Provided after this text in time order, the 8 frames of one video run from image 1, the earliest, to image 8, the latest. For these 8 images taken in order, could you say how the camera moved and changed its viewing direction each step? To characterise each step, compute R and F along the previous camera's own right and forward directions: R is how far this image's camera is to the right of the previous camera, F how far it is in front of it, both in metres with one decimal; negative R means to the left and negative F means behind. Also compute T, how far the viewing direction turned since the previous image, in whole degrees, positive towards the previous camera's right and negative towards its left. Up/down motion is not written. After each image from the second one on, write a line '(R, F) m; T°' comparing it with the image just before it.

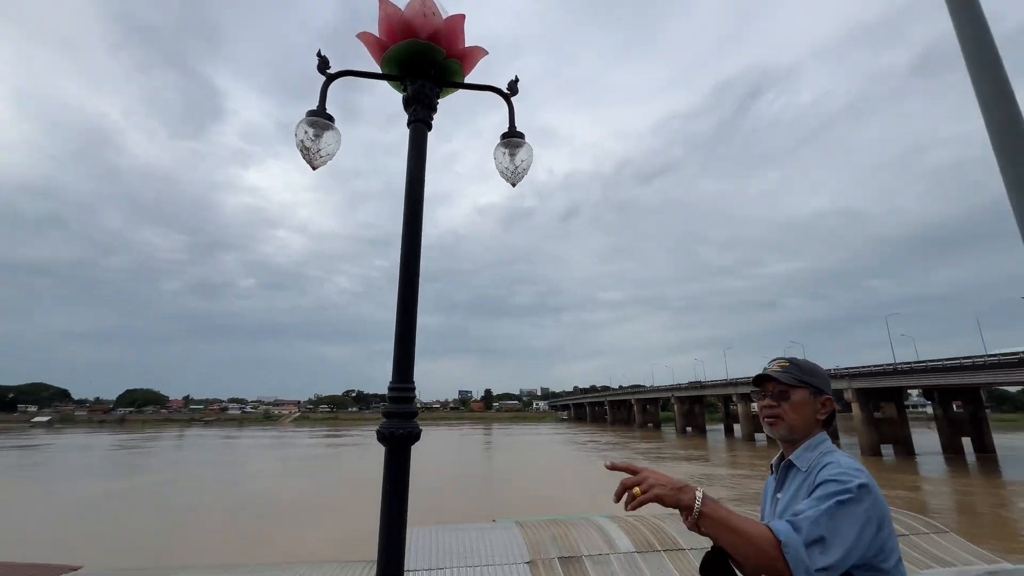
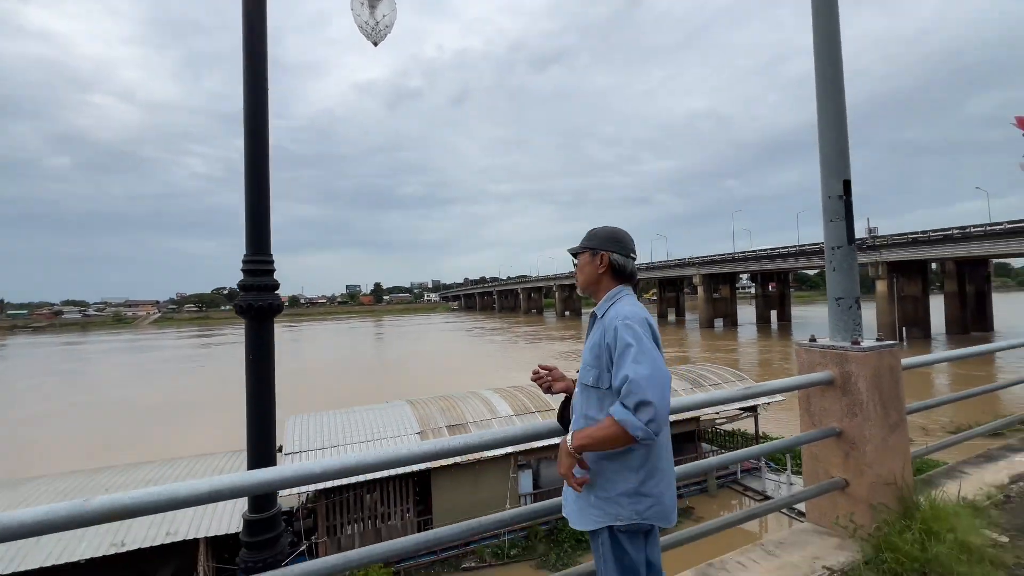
(+0.1, -0.1) m; +14°
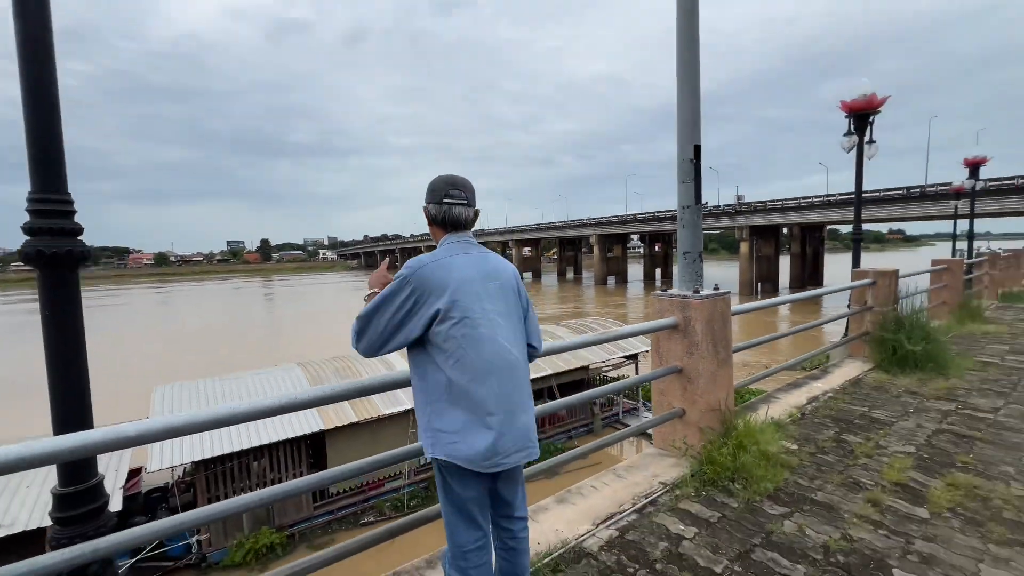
(+1.2, -0.5) m; -5°
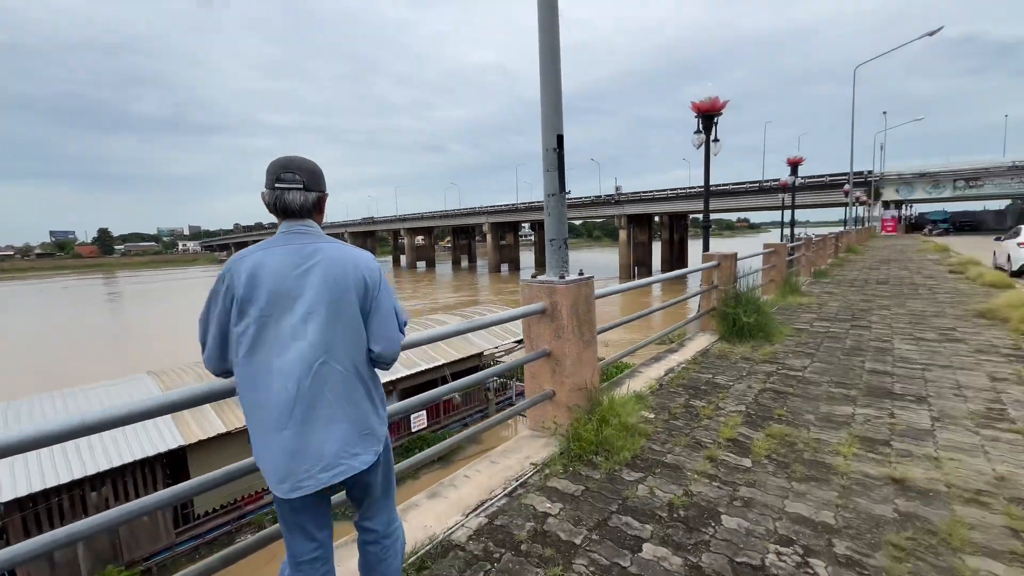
(+0.2, +0.1) m; +13°
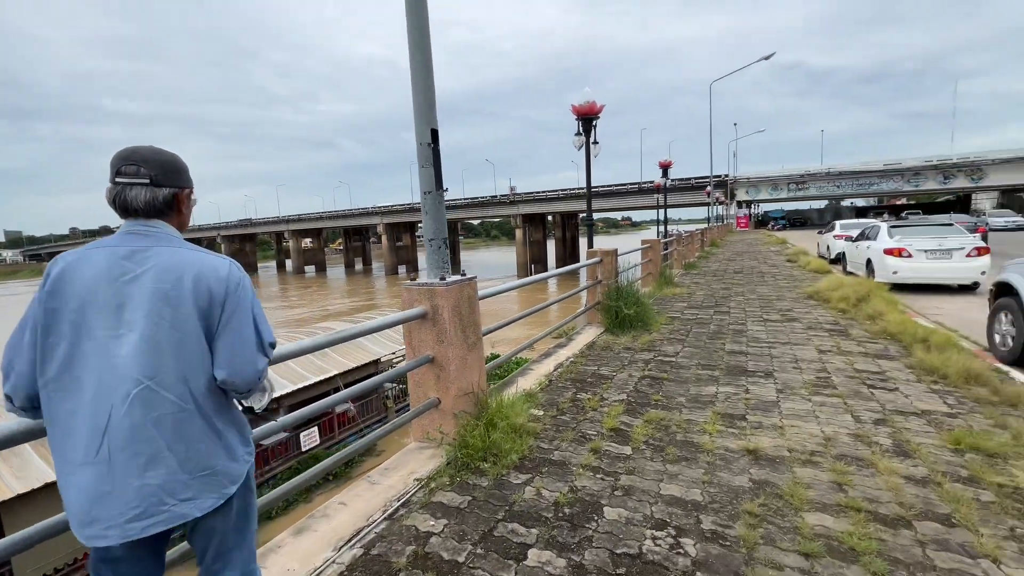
(+0.2, +0.1) m; +13°
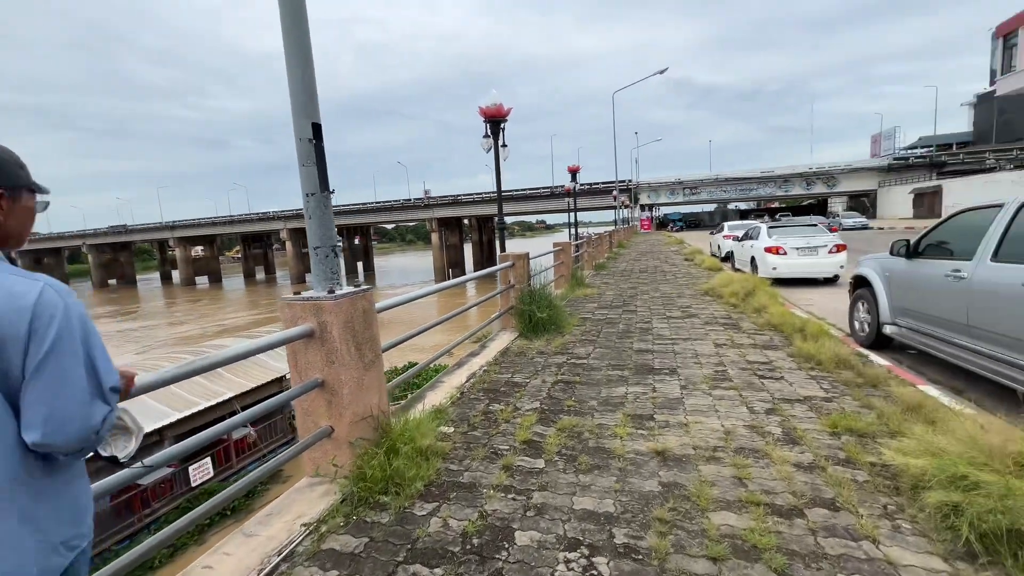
(+0.1, +0.2) m; +10°
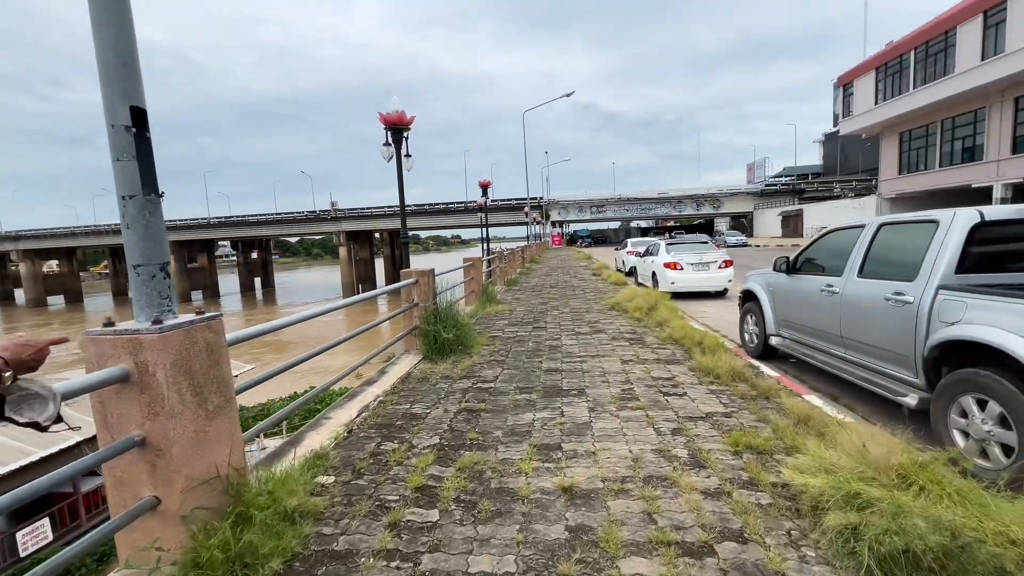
(+0.2, +0.4) m; +11°
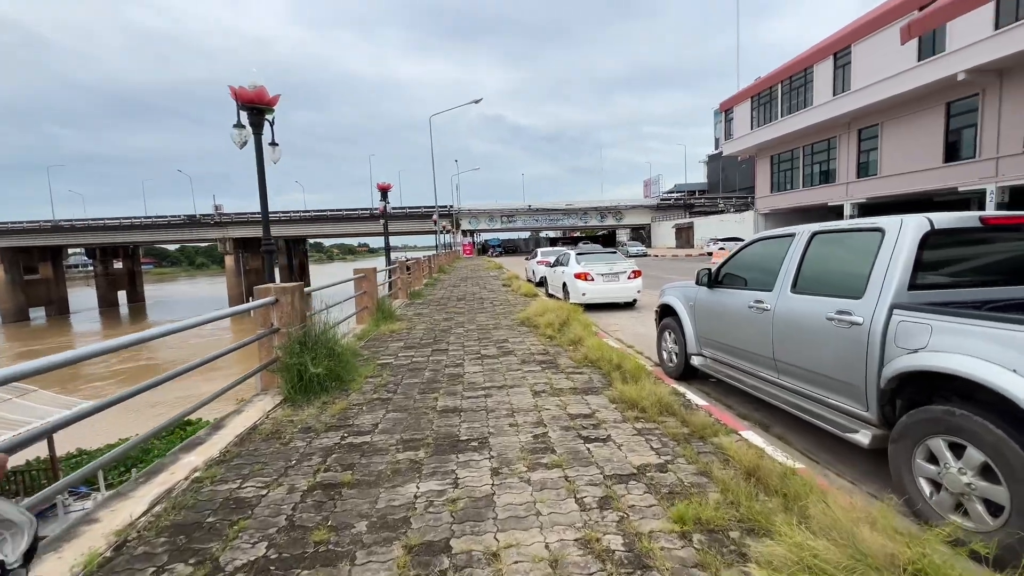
(+0.3, +1.1) m; +11°
